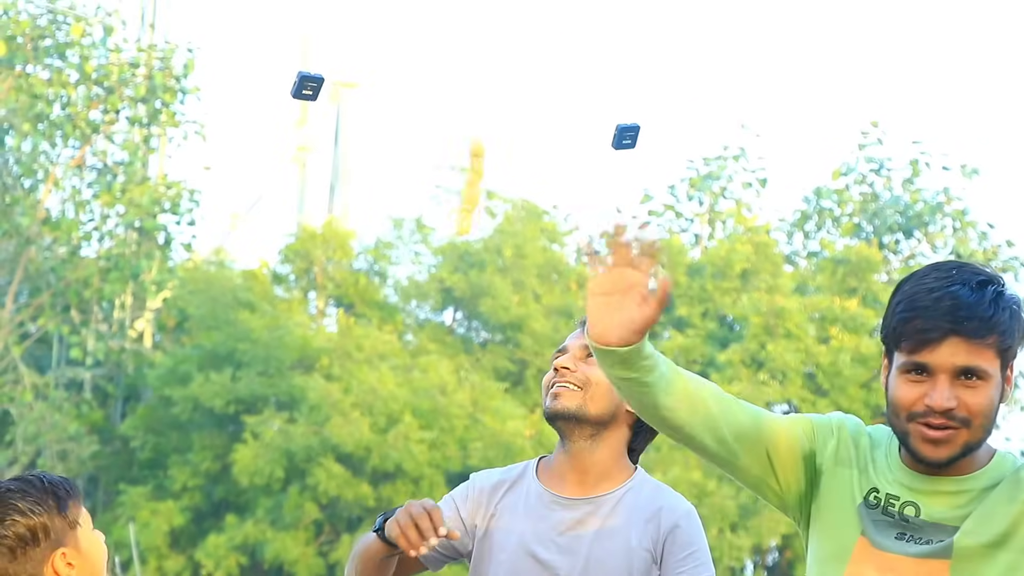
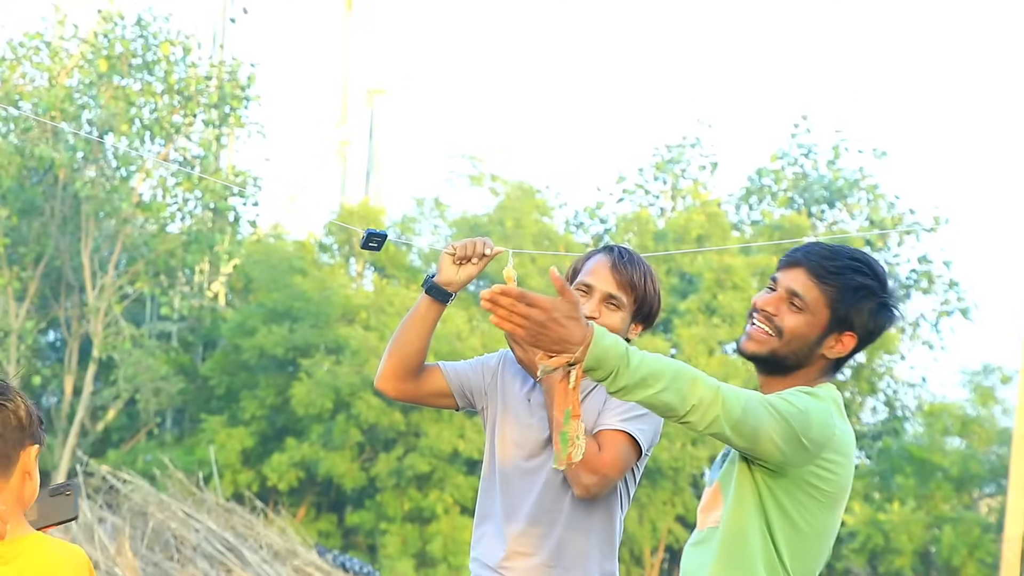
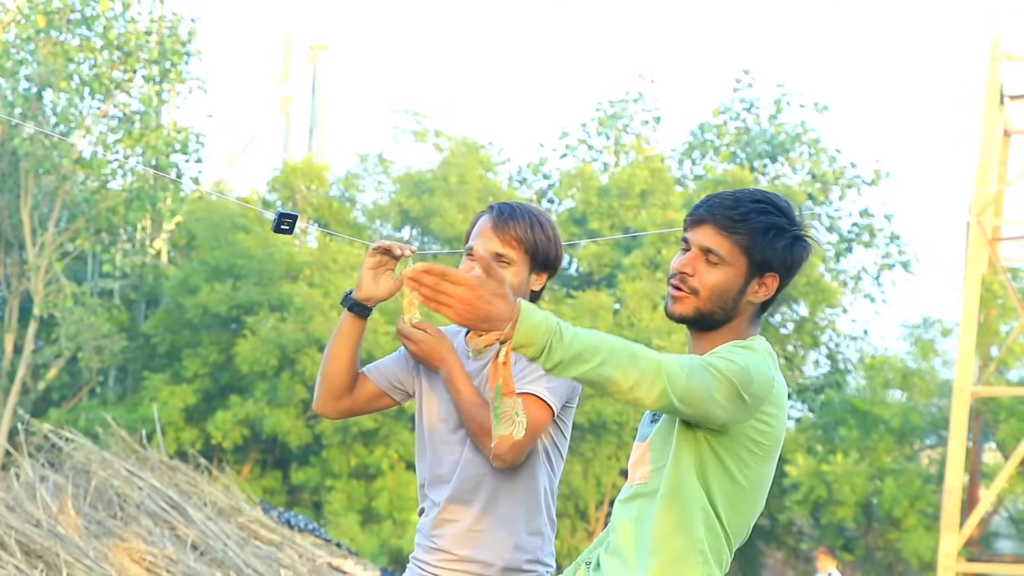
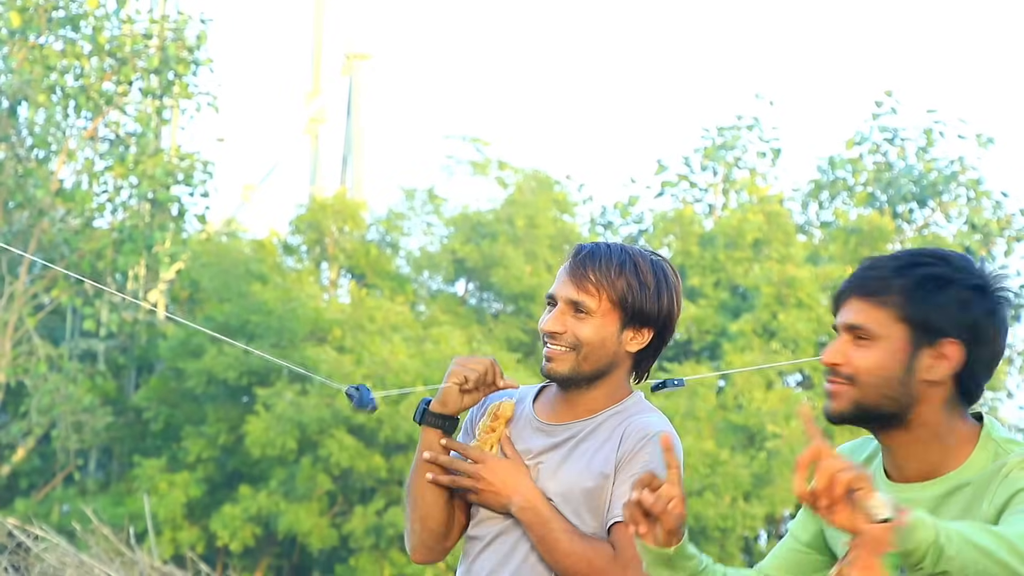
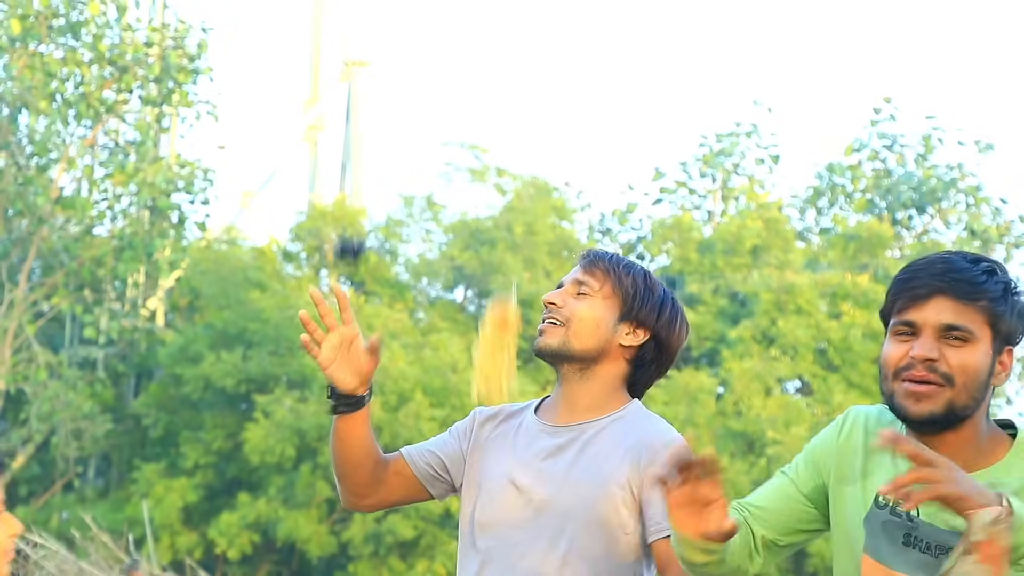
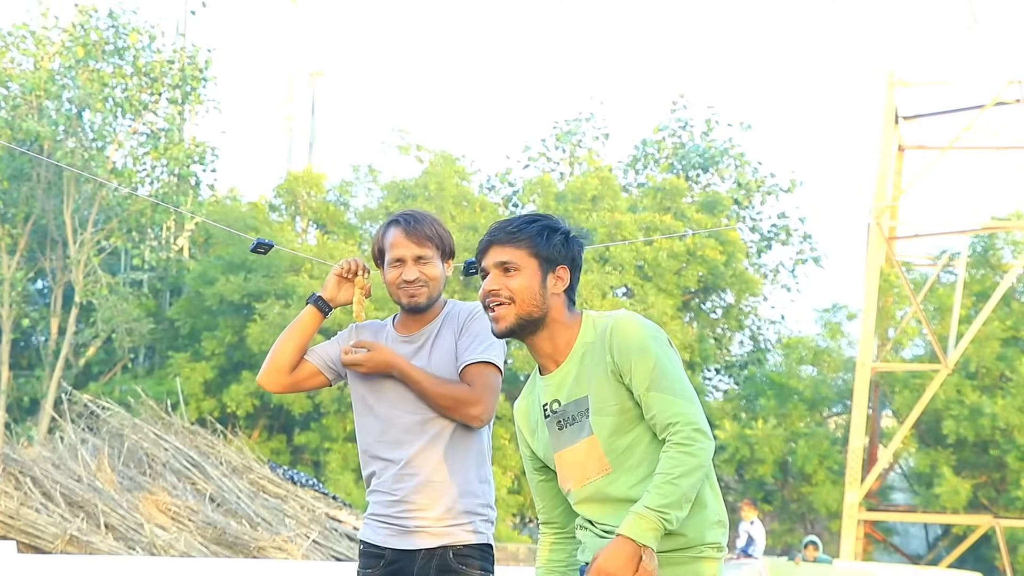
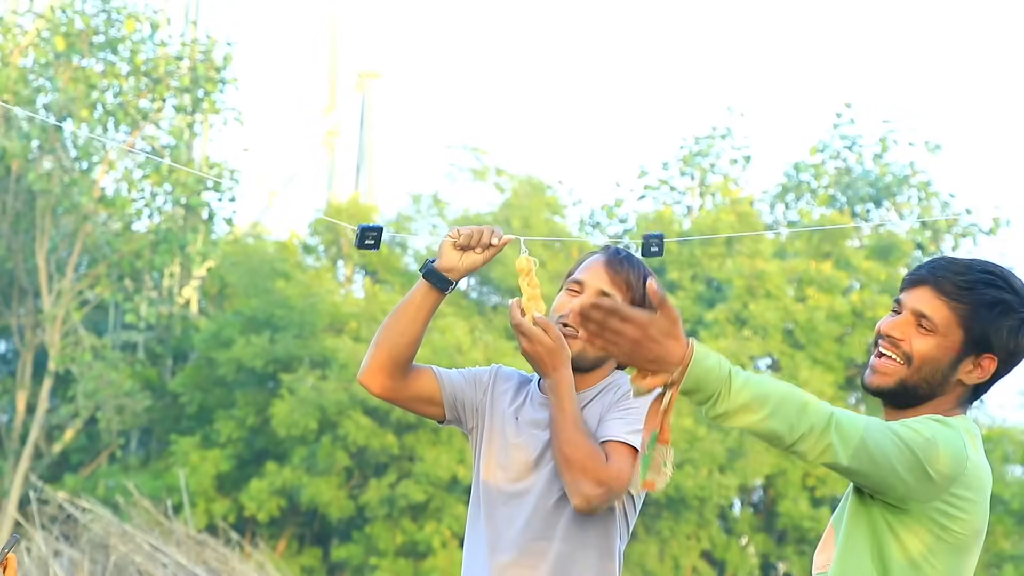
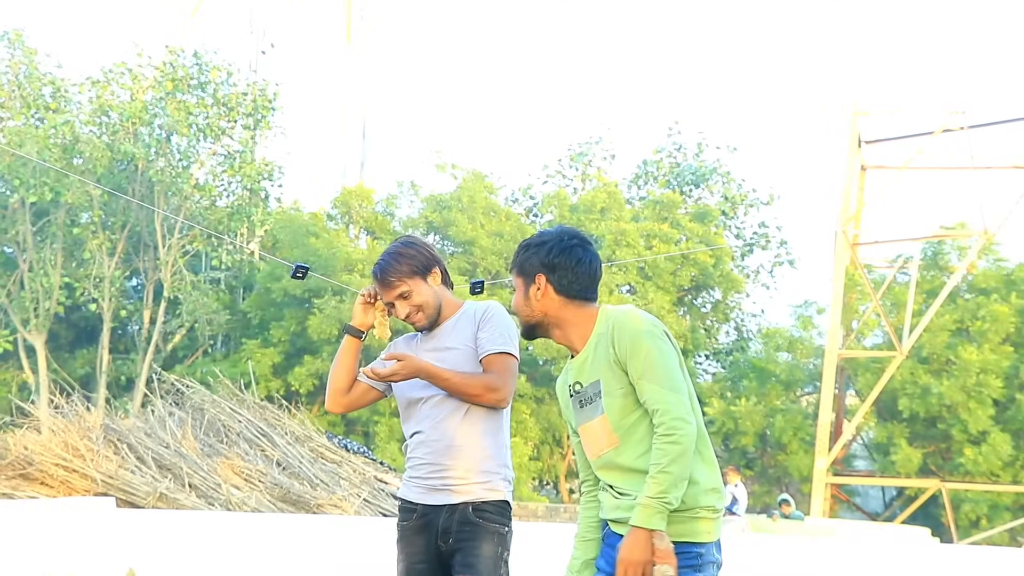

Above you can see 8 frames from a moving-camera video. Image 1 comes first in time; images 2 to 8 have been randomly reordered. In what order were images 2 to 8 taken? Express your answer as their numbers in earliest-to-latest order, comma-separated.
5, 4, 7, 2, 3, 6, 8
